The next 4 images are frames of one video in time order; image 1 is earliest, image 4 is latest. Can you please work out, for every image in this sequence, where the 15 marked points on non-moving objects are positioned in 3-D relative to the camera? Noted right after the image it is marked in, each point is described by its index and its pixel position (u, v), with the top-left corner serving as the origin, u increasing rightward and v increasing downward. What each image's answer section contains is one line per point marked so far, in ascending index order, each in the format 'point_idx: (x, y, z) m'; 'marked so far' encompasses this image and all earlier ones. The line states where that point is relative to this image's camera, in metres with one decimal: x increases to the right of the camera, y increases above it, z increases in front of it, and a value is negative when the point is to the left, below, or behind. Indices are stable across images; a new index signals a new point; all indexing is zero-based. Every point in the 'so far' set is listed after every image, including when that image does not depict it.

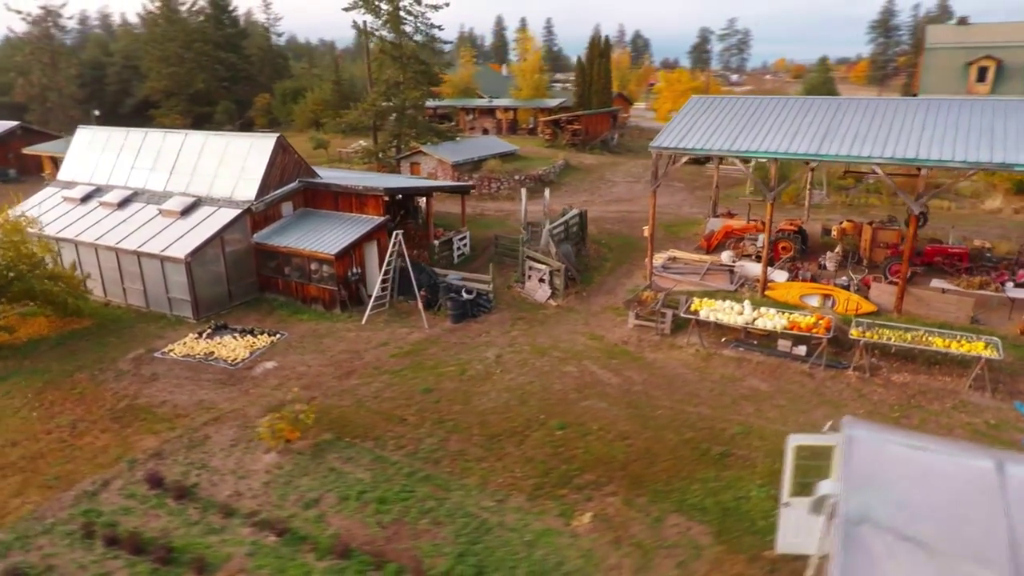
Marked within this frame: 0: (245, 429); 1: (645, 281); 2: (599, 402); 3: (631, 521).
0: (-4.7, -2.5, +11.8) m
1: (+3.6, +0.1, +17.7) m
2: (+1.7, -2.1, +12.3) m
3: (+1.7, -3.1, +8.9) m
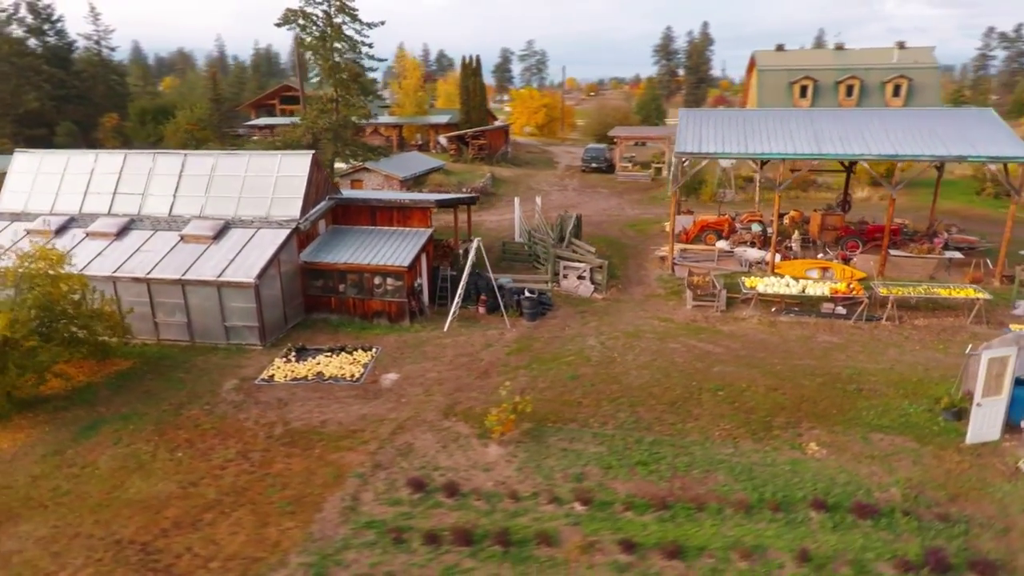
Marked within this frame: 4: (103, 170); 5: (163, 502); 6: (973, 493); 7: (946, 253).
0: (-1.2, -2.6, +12.2) m
1: (+4.8, +0.5, +20.2) m
2: (+4.7, -1.7, +14.4) m
3: (+5.7, -2.6, +11.2) m
4: (-11.9, +3.4, +19.4) m
5: (-5.6, -3.4, +10.7) m
6: (+6.7, -3.0, +9.6) m
7: (+12.7, +1.0, +19.4) m
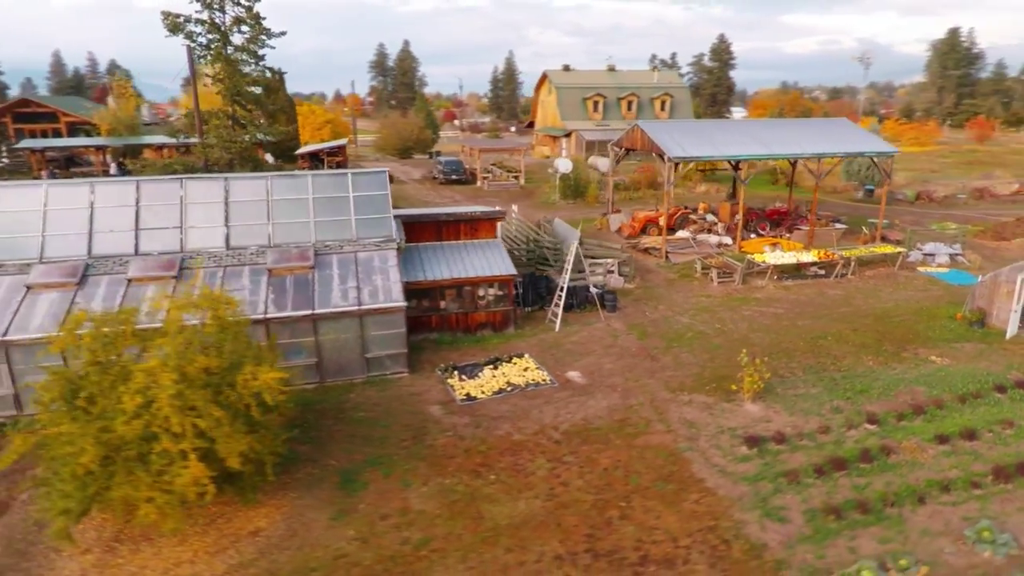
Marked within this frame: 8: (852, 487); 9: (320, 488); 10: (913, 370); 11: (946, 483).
0: (+3.8, -2.4, +13.8) m
1: (+5.4, +1.0, +23.6) m
2: (+8.0, -0.9, +18.3) m
3: (+10.4, -1.5, +15.8) m
4: (-9.6, +2.0, +15.8) m
5: (+0.6, -3.6, +10.6) m
6: (+12.0, -1.7, +14.9) m
7: (+12.8, +2.5, +26.3) m
8: (+5.6, -3.3, +11.0) m
9: (-3.3, -3.4, +11.5) m
10: (+9.0, -1.9, +15.0) m
11: (+7.2, -3.2, +11.0) m
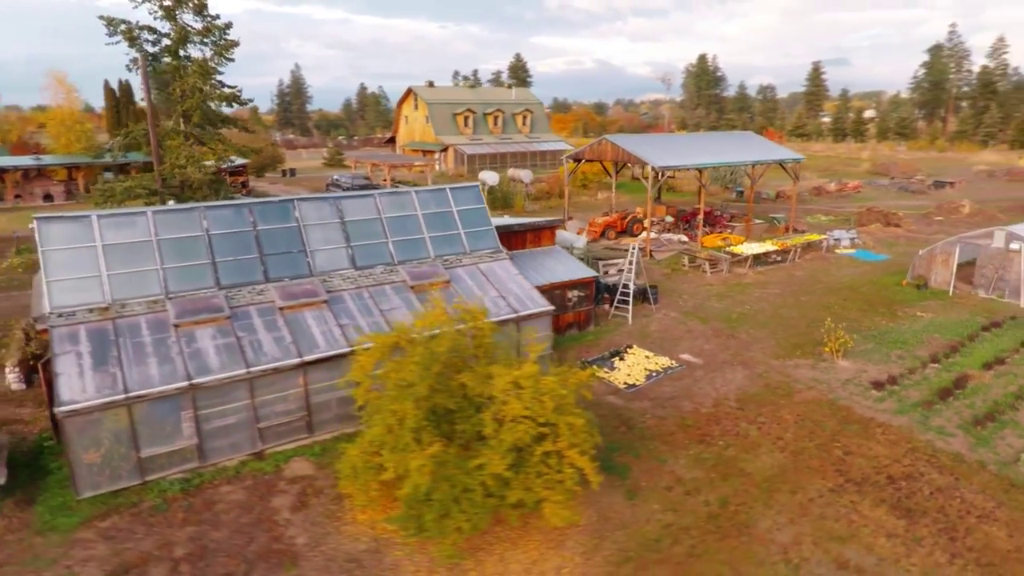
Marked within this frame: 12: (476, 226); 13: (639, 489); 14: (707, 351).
0: (+7.3, -2.0, +16.8) m
1: (+5.5, +1.2, +26.7) m
2: (+9.8, -0.3, +22.4) m
3: (+12.9, -0.7, +20.8) m
4: (-6.4, +1.3, +14.5) m
5: (+5.4, -3.4, +12.8) m
6: (+14.8, -0.6, +20.5) m
7: (+11.5, +3.2, +31.5) m
8: (+10.1, -2.6, +14.7) m
9: (+1.5, -3.5, +12.3) m
10: (+11.9, -1.1, +19.6) m
11: (+11.5, -2.4, +15.2) m
12: (-1.0, +1.6, +17.5) m
13: (+2.3, -3.7, +12.1) m
14: (+5.2, -1.7, +17.9) m
